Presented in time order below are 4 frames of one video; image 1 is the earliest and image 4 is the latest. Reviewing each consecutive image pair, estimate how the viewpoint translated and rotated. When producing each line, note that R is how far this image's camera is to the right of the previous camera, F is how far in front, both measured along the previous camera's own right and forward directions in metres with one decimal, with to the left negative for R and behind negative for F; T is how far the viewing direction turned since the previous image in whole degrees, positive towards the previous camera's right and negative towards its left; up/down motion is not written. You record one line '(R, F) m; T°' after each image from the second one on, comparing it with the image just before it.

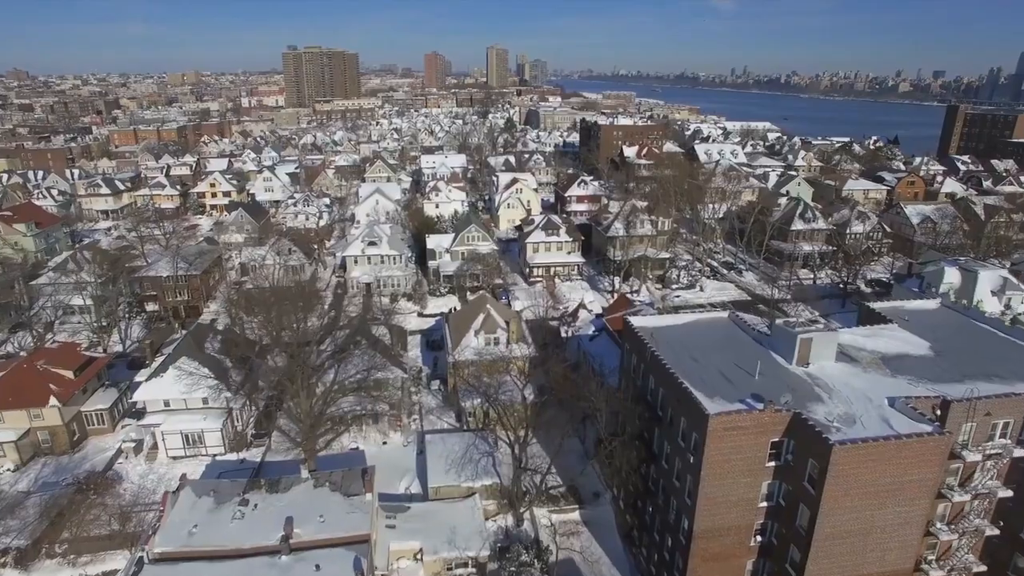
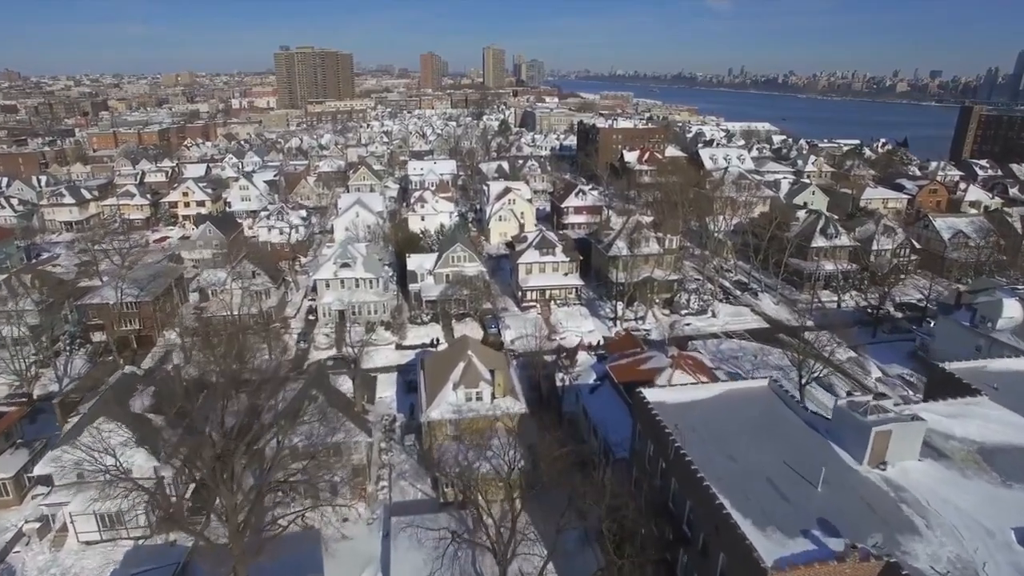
(+0.5, +4.5) m; 0°
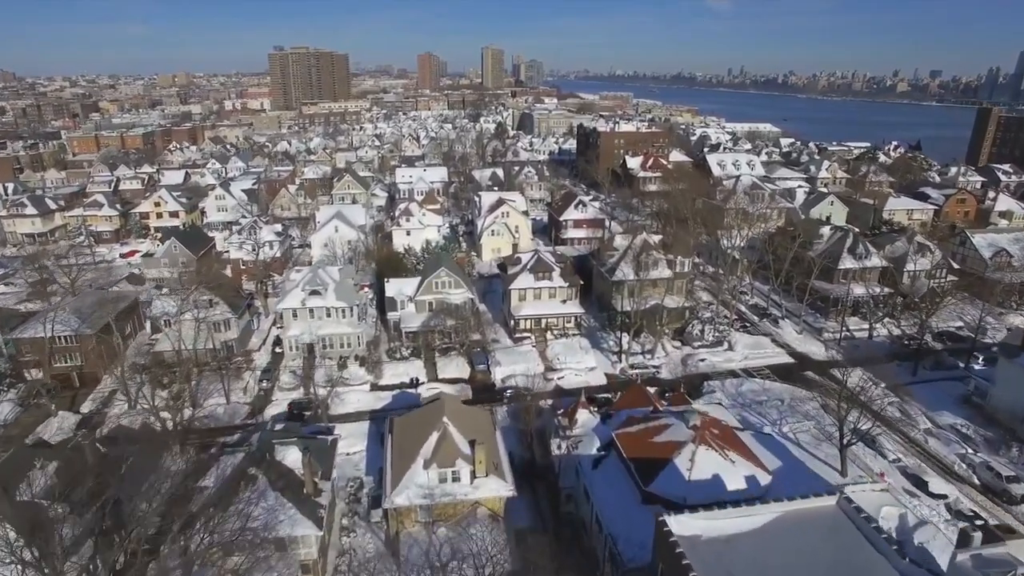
(+0.5, +4.4) m; 0°
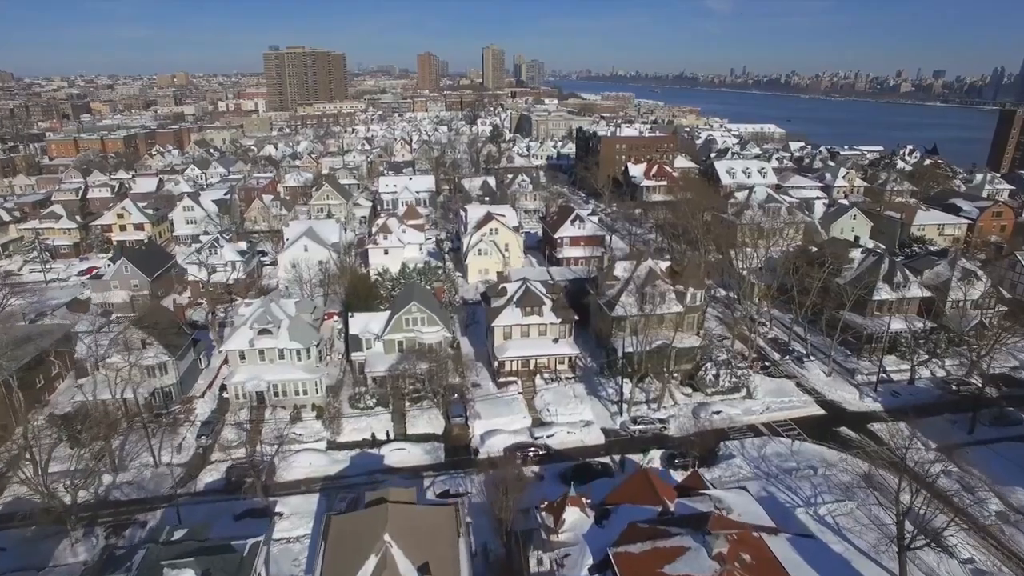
(+0.9, +4.8) m; 0°
